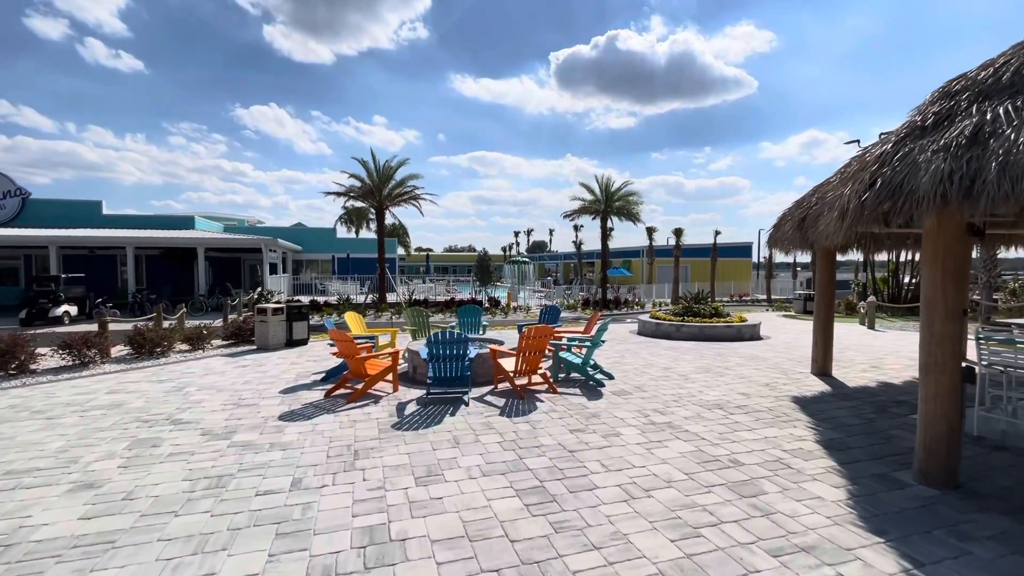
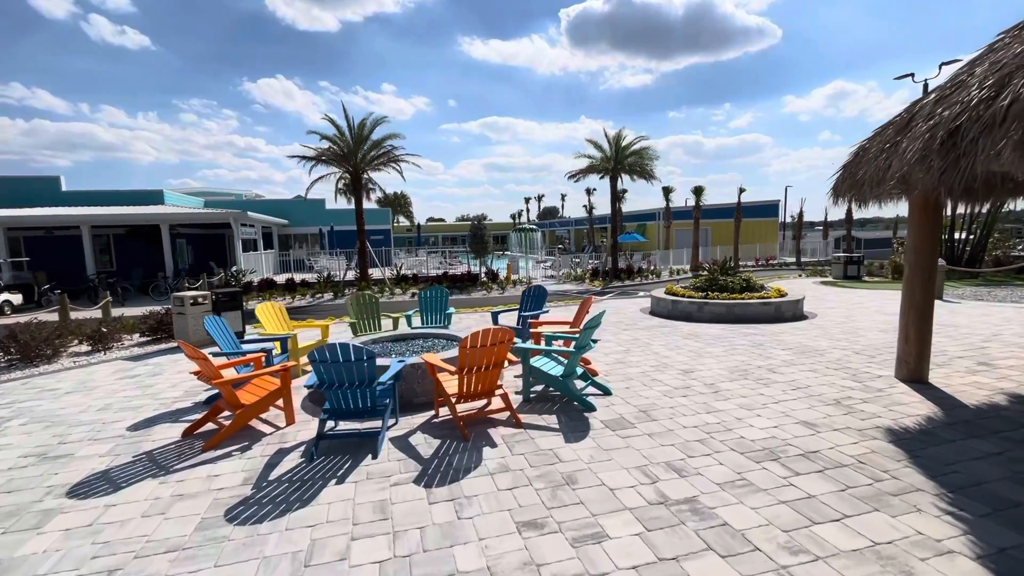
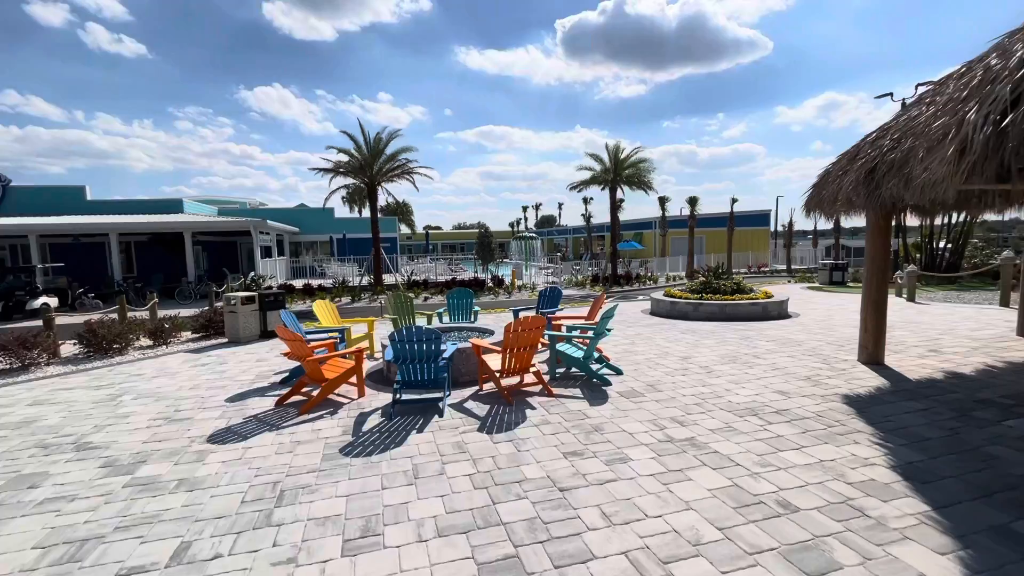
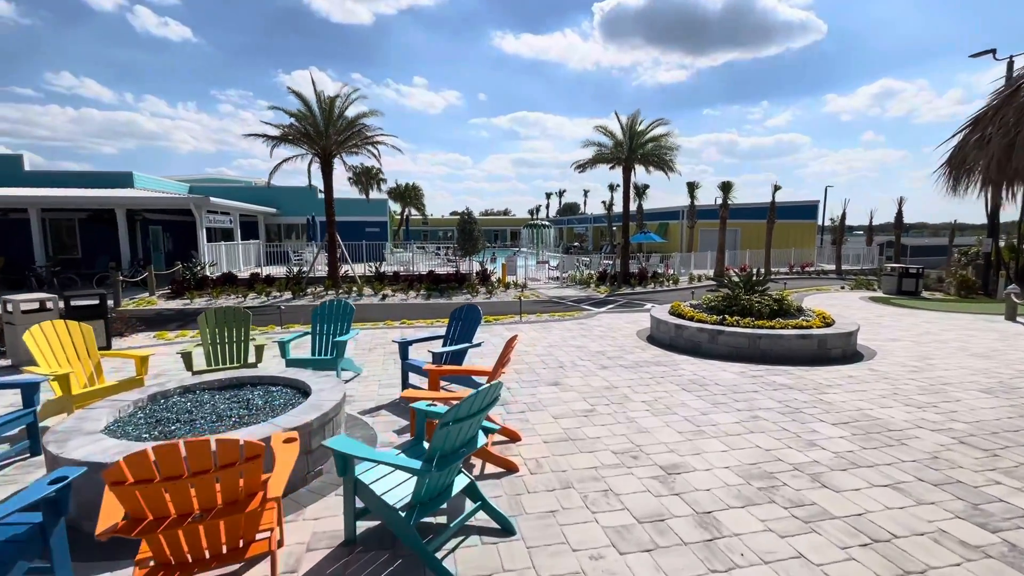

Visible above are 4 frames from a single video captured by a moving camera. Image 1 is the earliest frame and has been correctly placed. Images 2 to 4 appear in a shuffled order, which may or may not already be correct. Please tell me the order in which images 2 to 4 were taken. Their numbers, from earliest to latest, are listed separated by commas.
3, 2, 4
